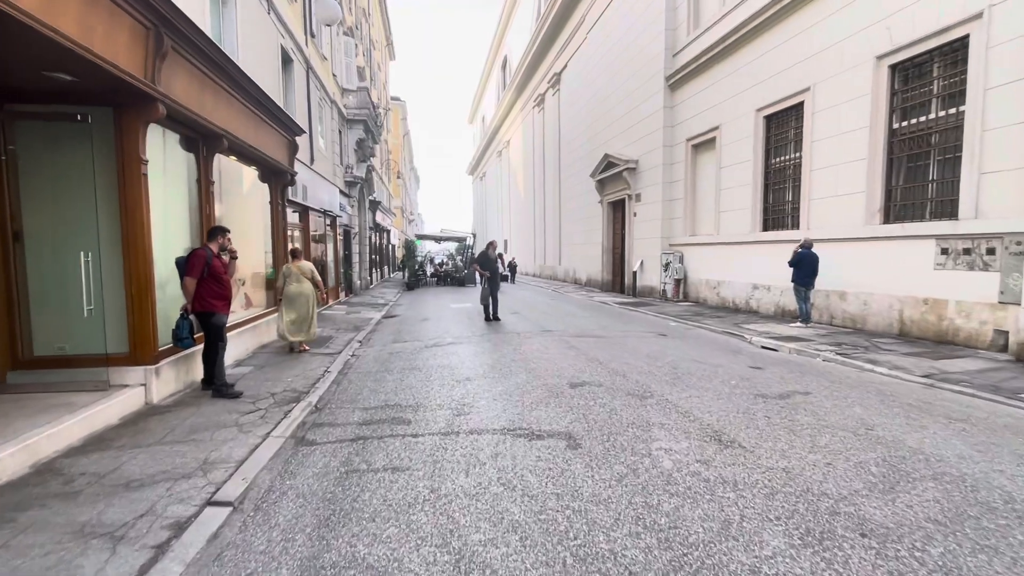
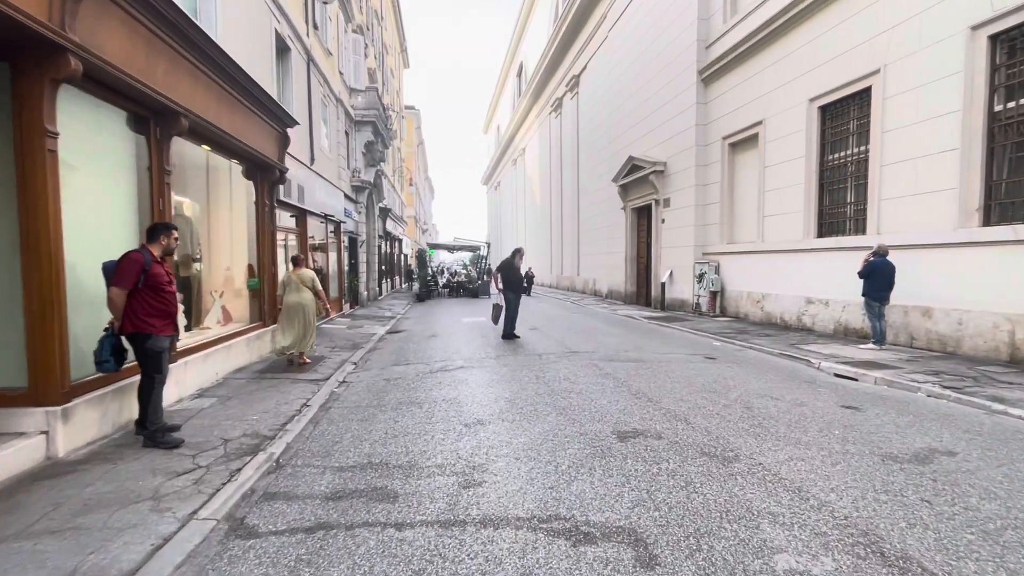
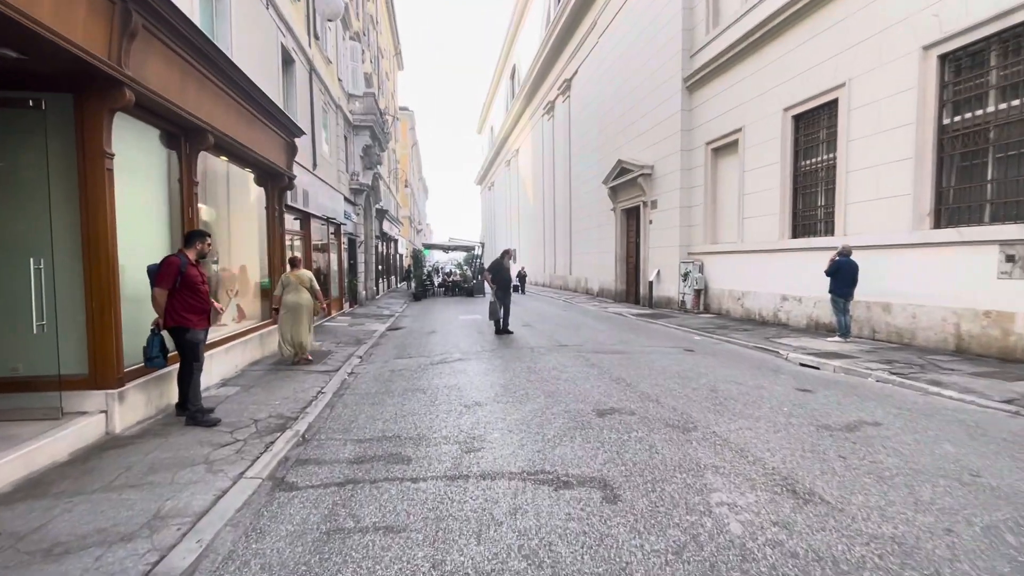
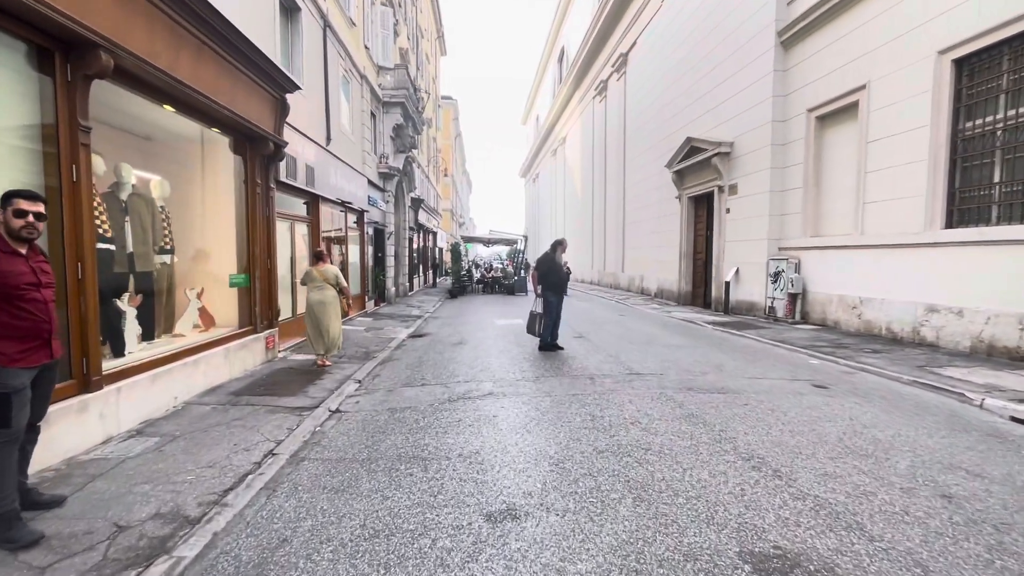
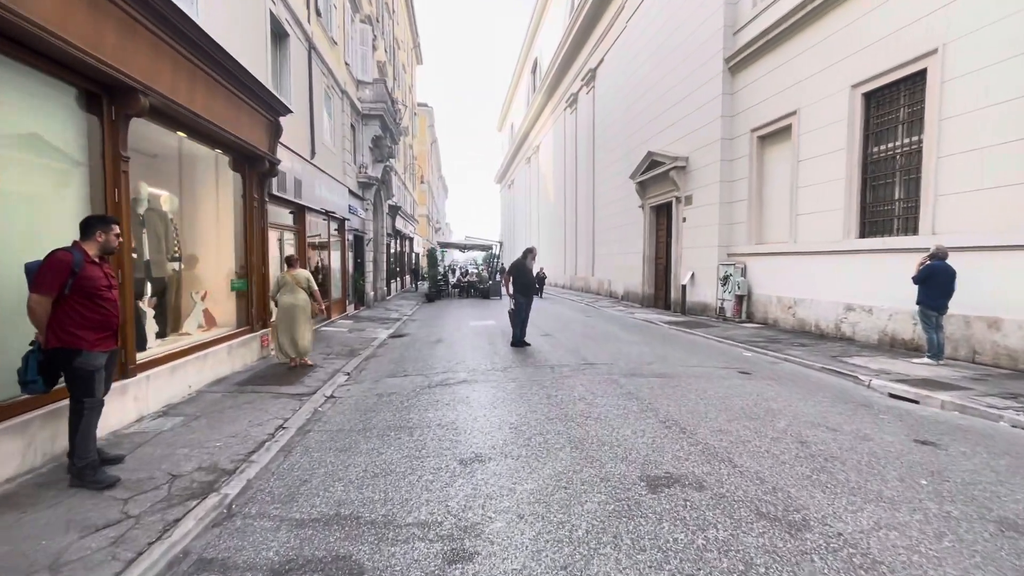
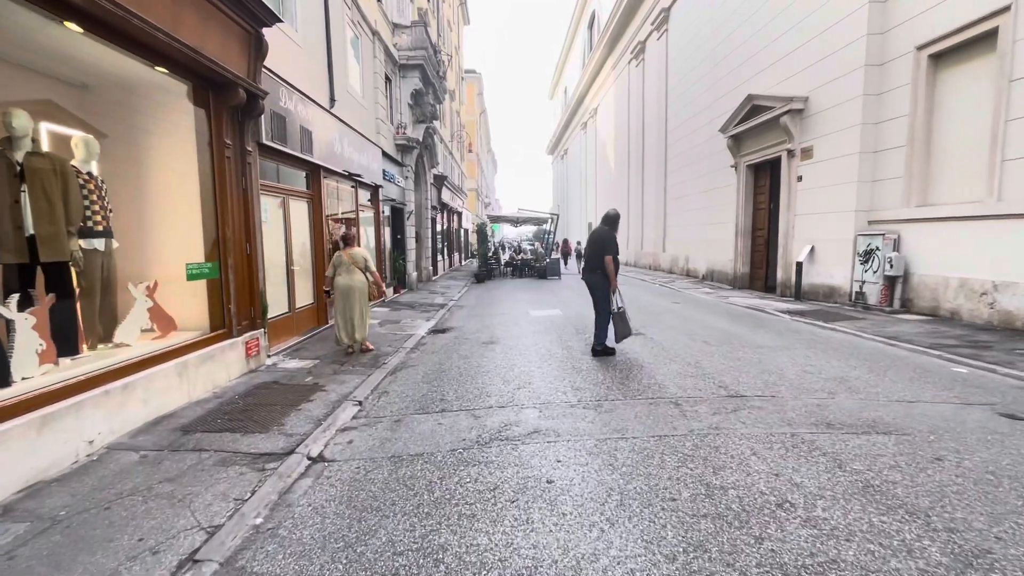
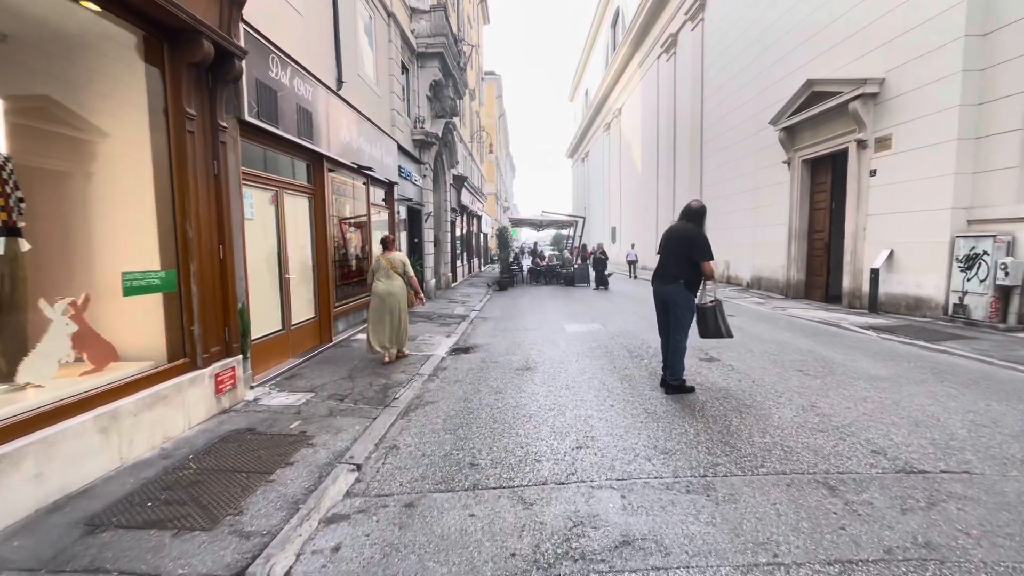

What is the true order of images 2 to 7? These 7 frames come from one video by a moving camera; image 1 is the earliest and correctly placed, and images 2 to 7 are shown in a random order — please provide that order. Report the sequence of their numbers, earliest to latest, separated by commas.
3, 2, 5, 4, 6, 7
